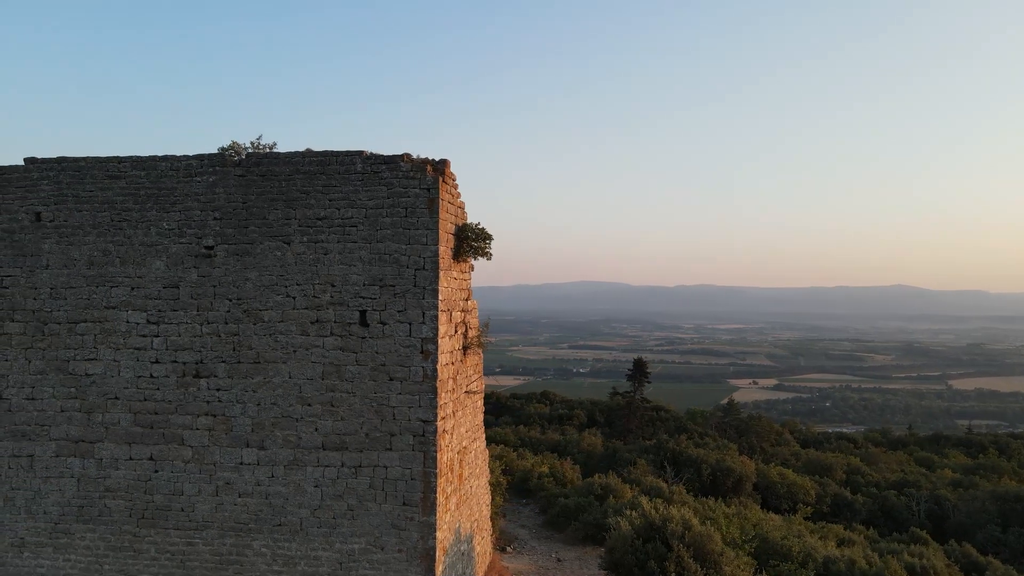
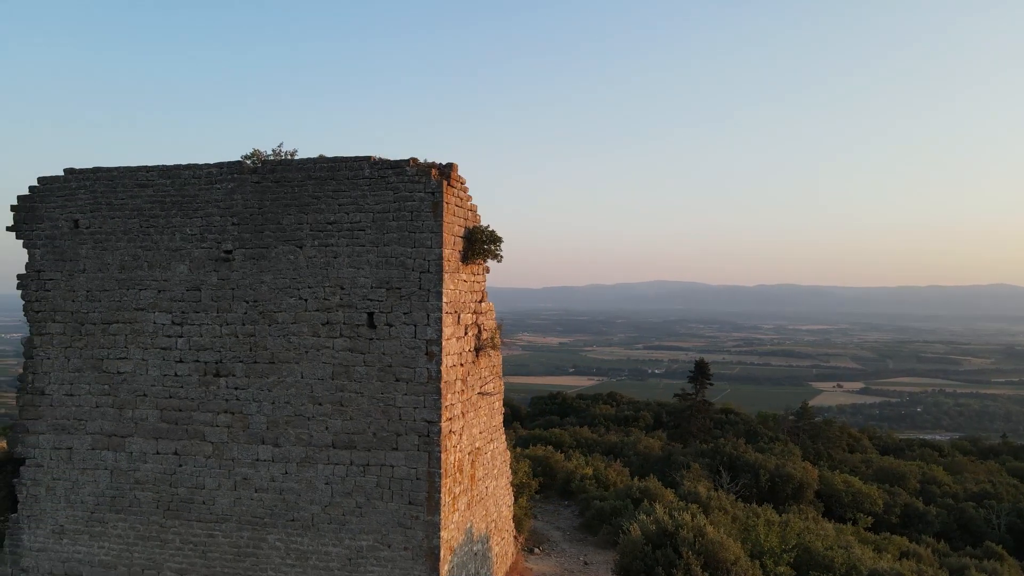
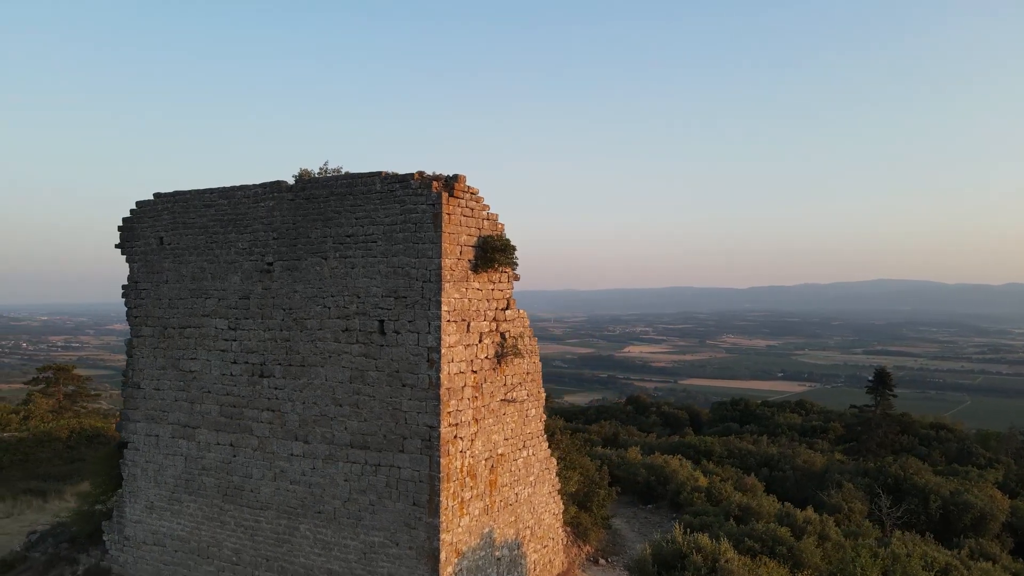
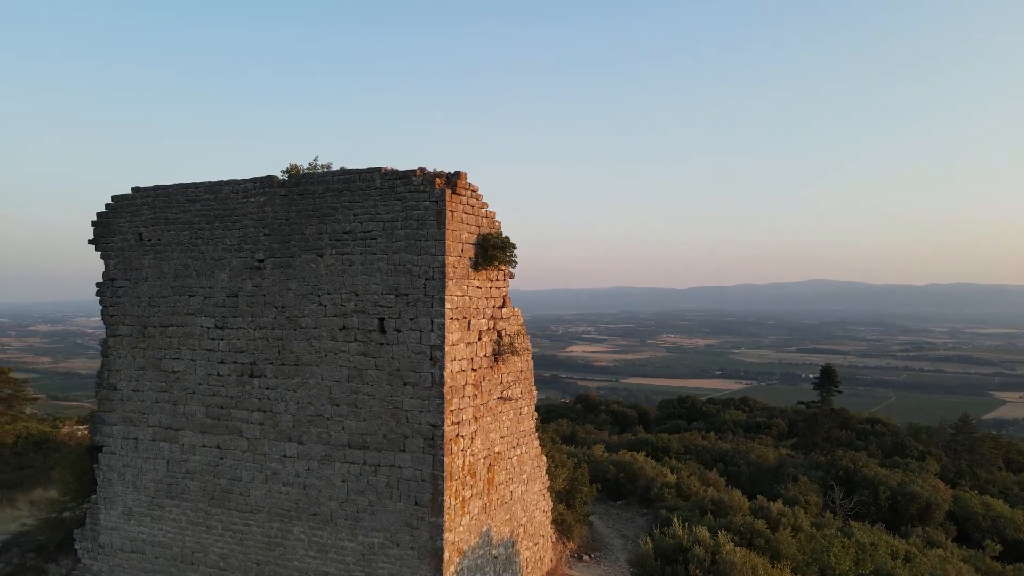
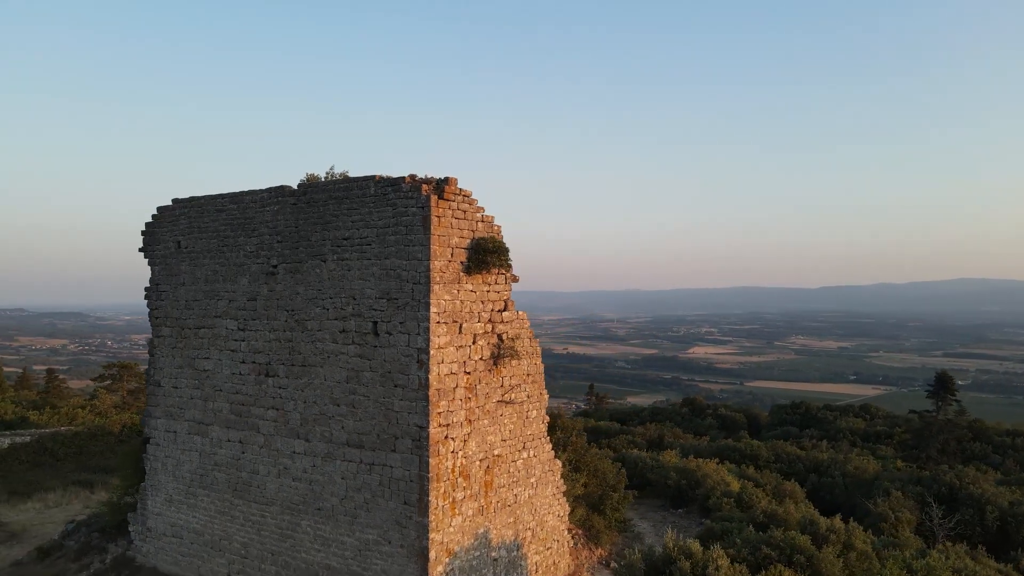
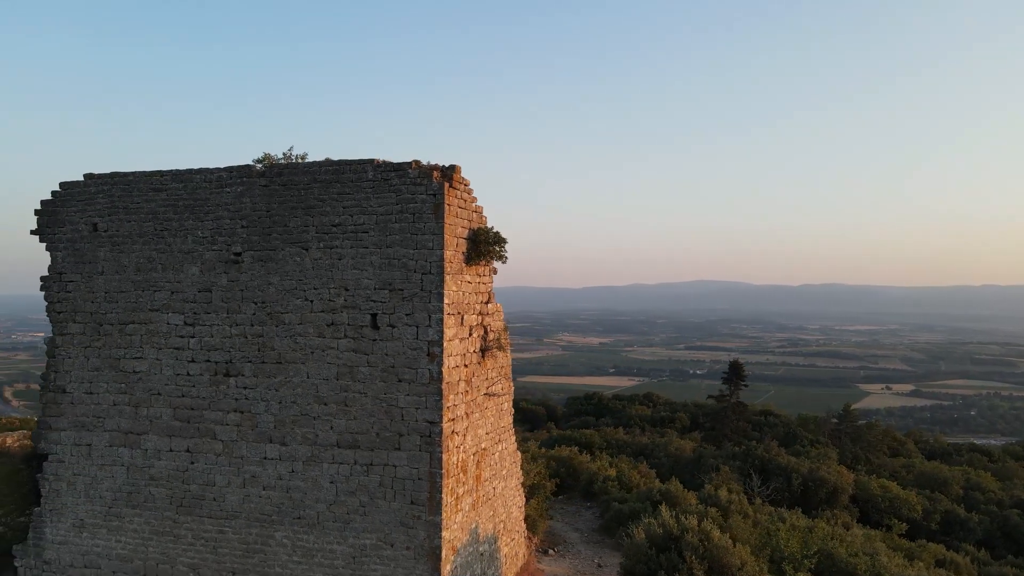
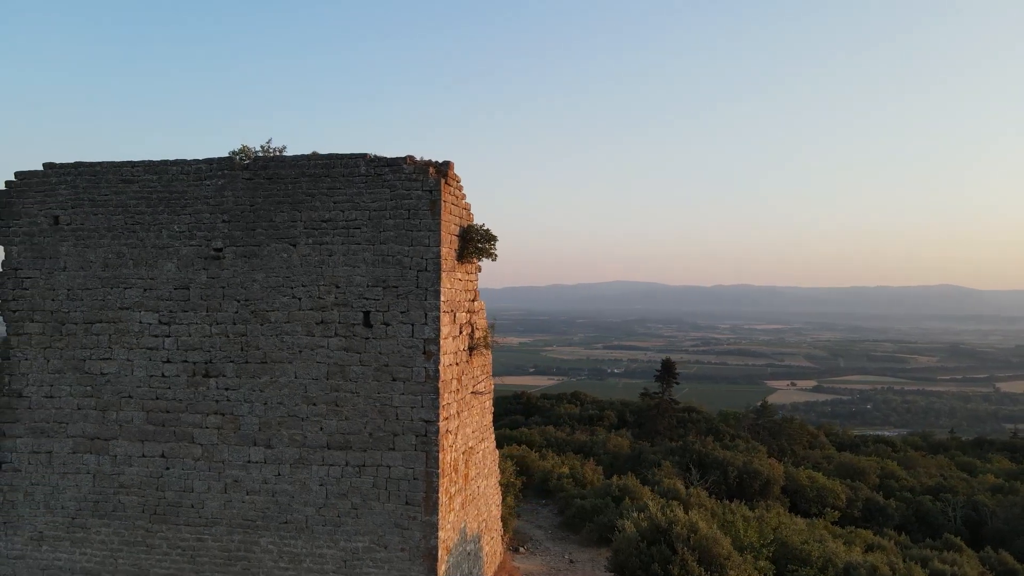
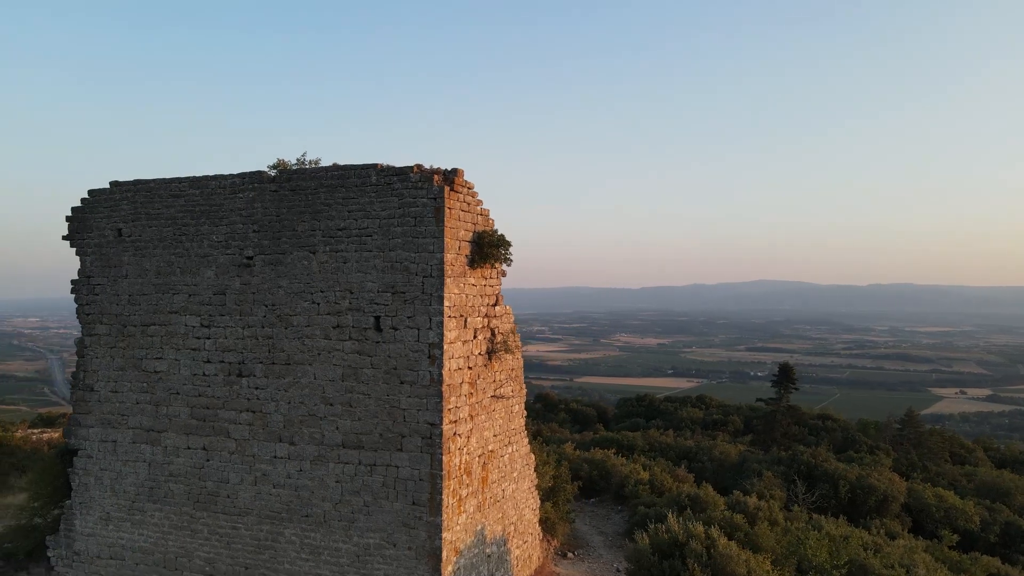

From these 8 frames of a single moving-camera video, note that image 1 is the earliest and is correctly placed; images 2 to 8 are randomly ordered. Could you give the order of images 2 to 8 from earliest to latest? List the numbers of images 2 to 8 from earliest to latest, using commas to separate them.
7, 2, 6, 8, 4, 3, 5
